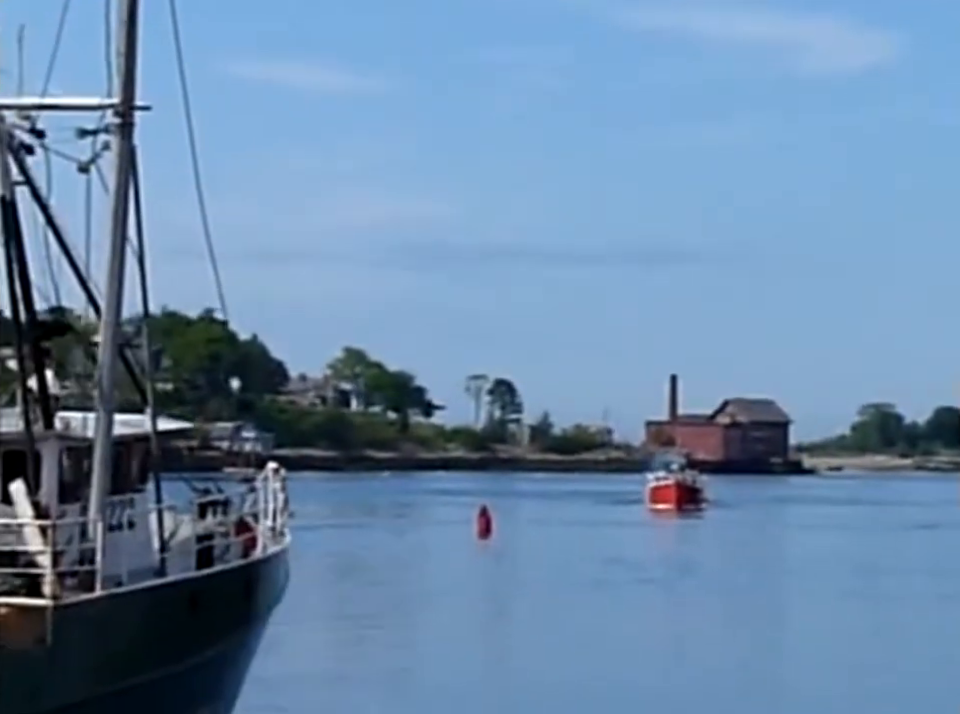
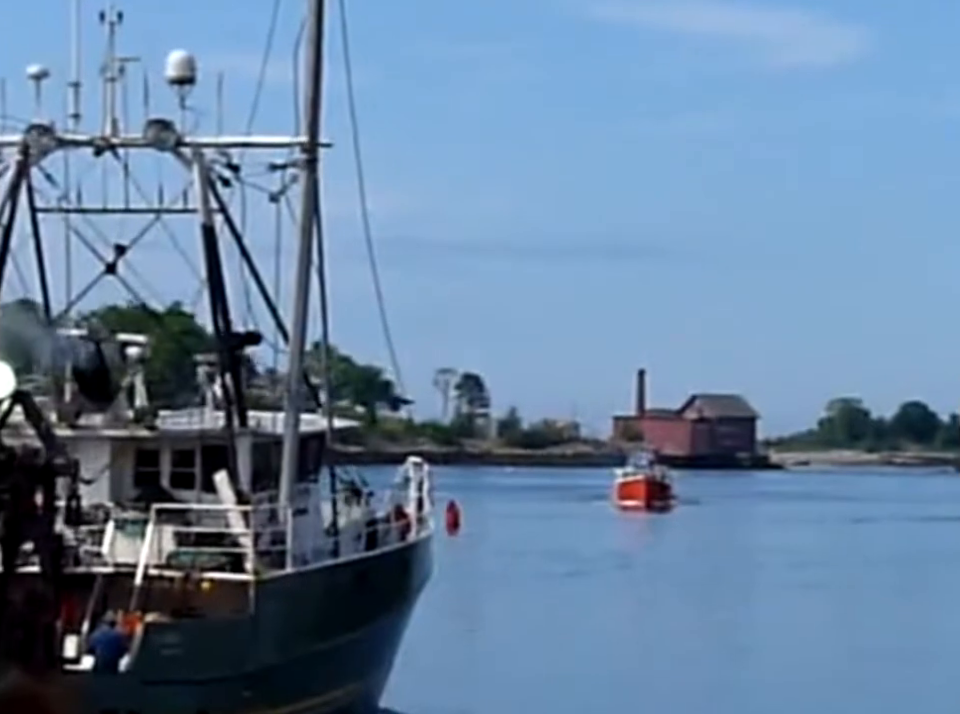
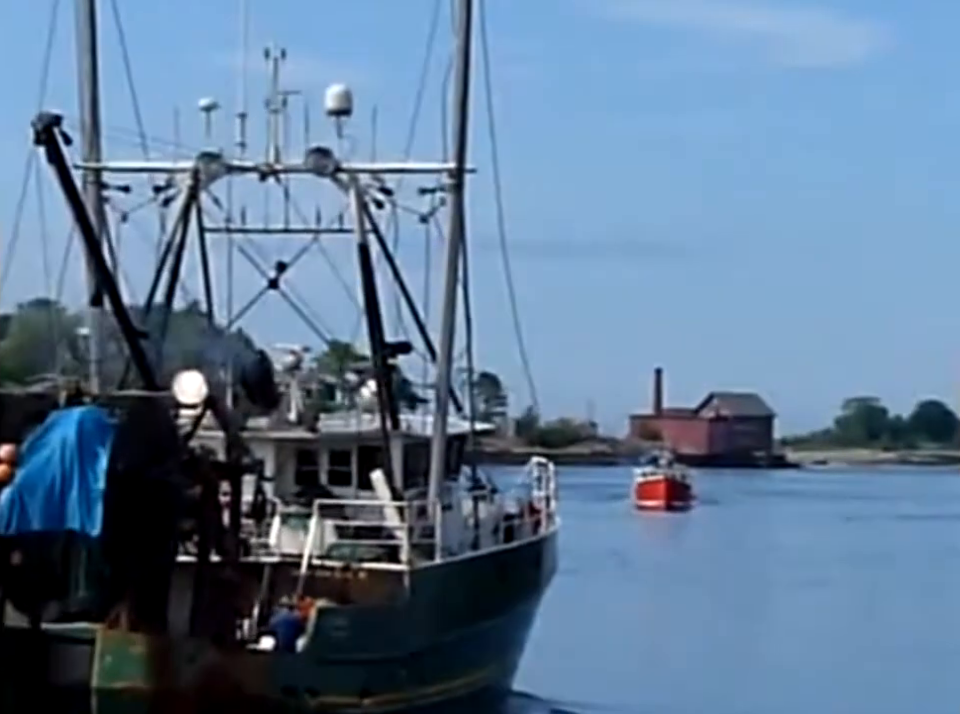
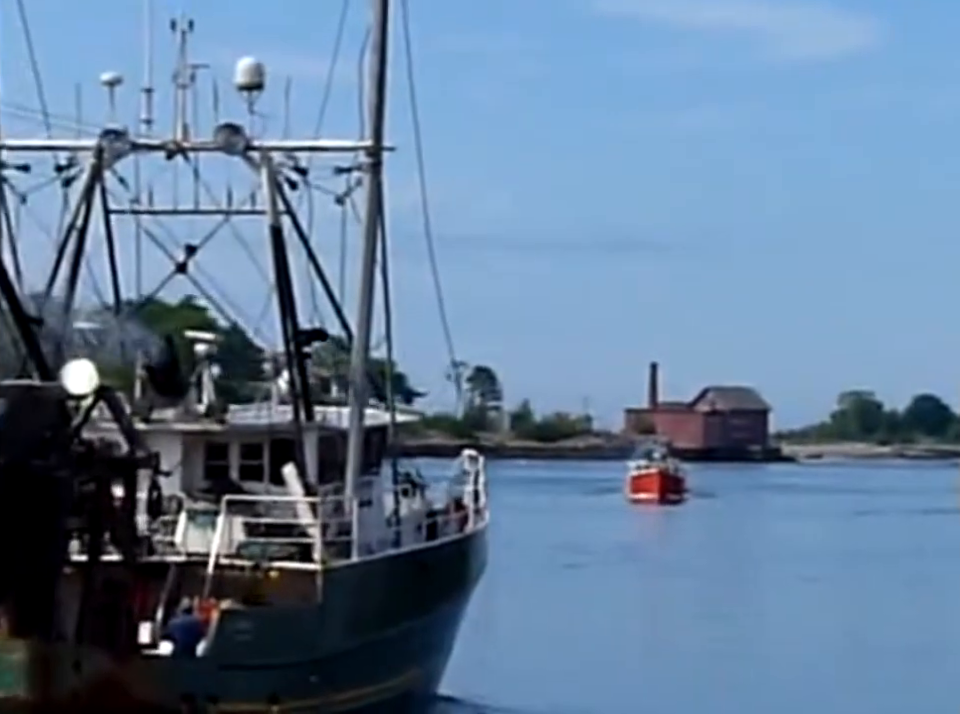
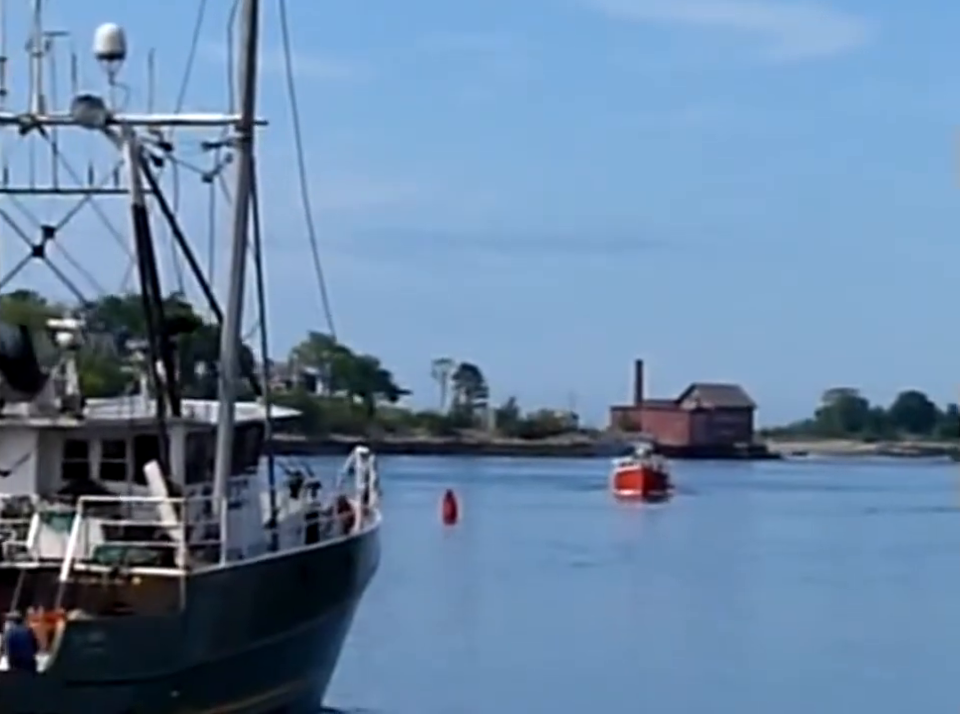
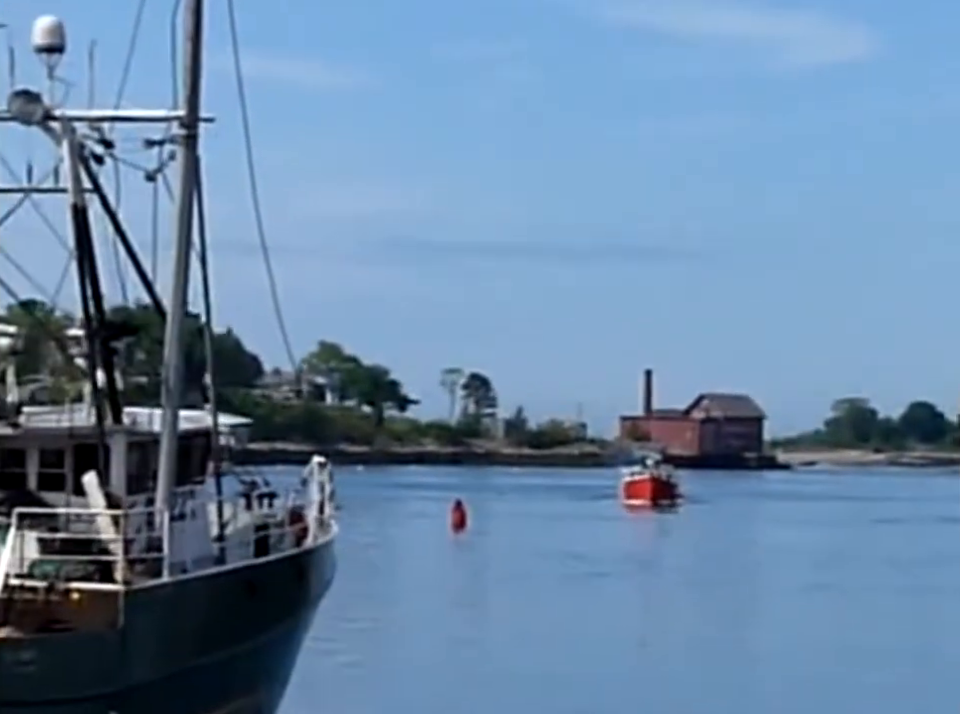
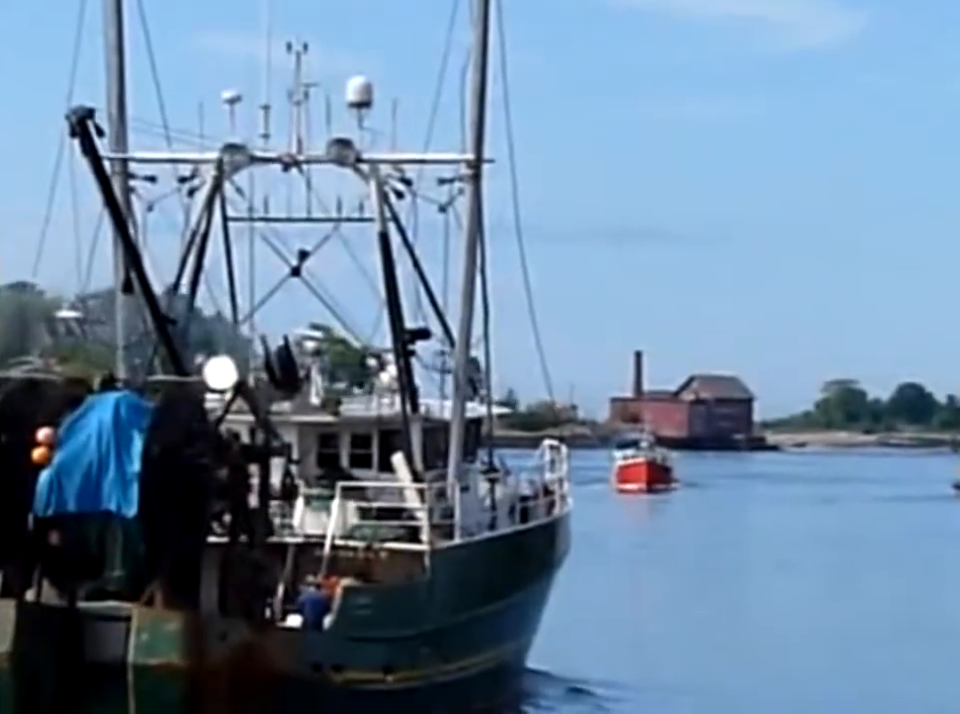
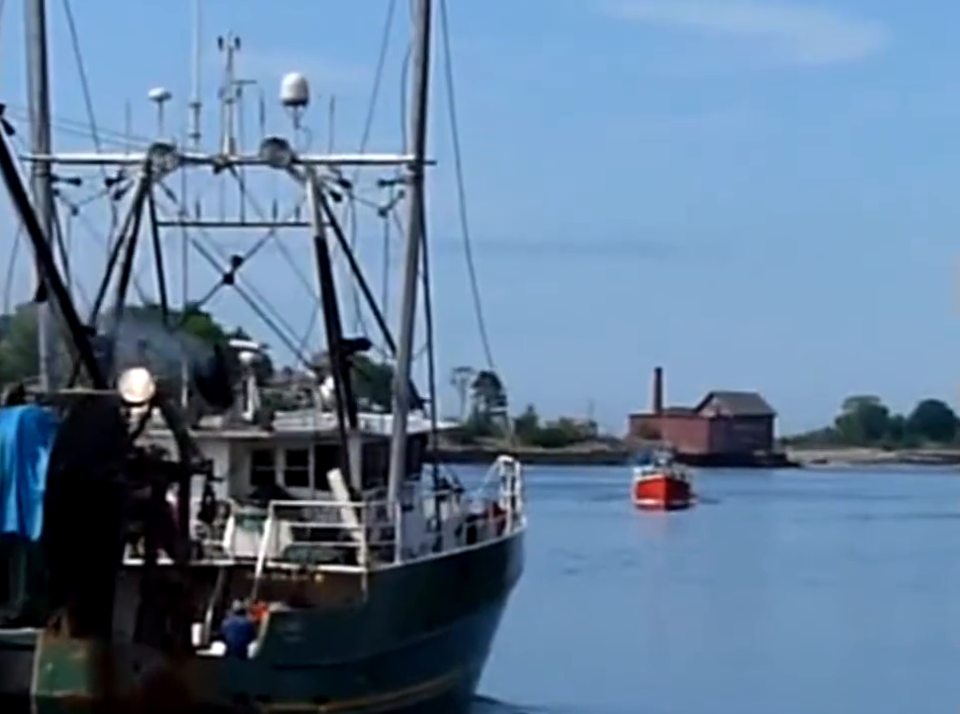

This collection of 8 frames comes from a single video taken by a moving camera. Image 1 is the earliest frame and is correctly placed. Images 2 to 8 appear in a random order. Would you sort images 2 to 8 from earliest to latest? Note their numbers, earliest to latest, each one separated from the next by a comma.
6, 5, 2, 4, 8, 3, 7
